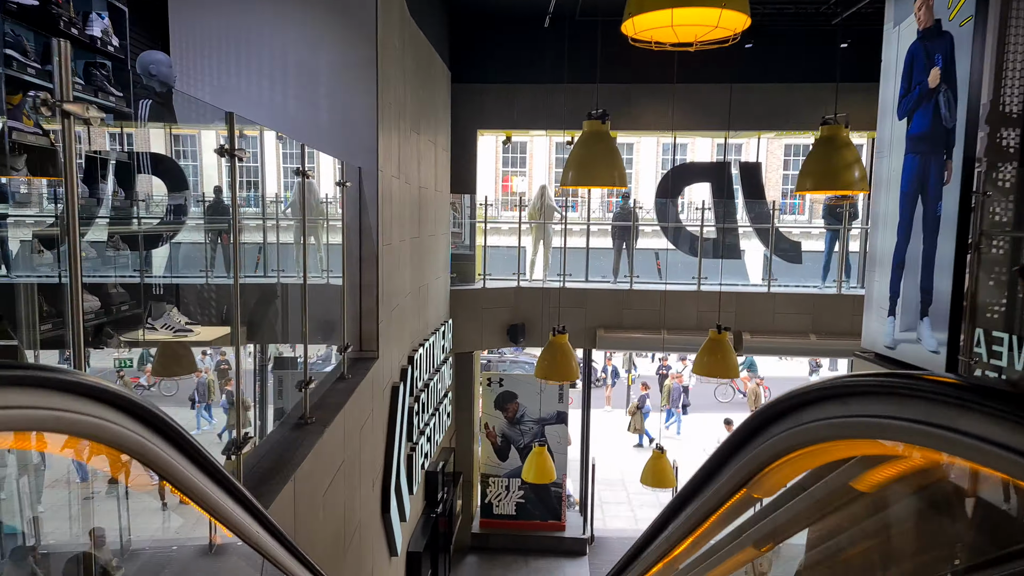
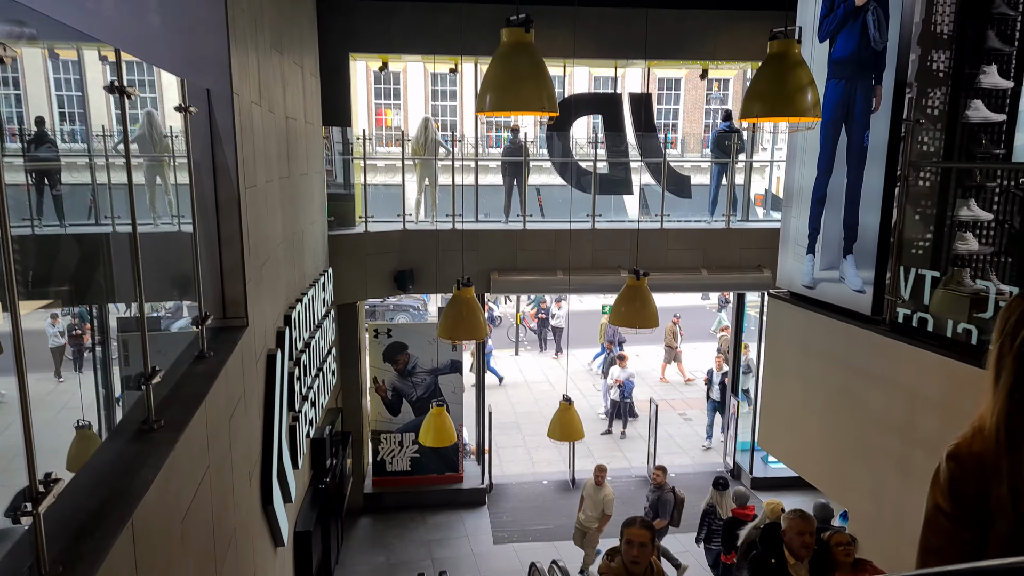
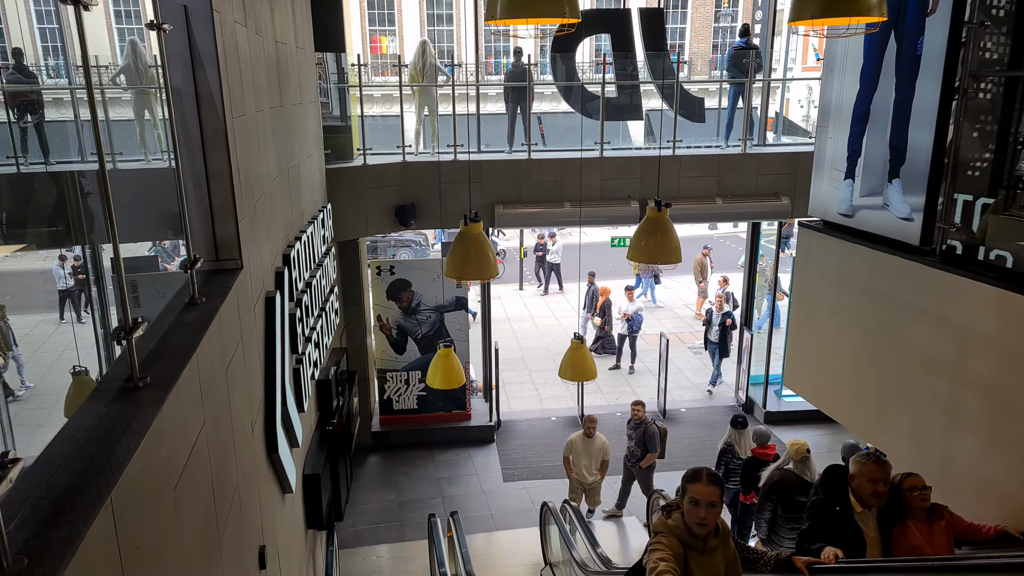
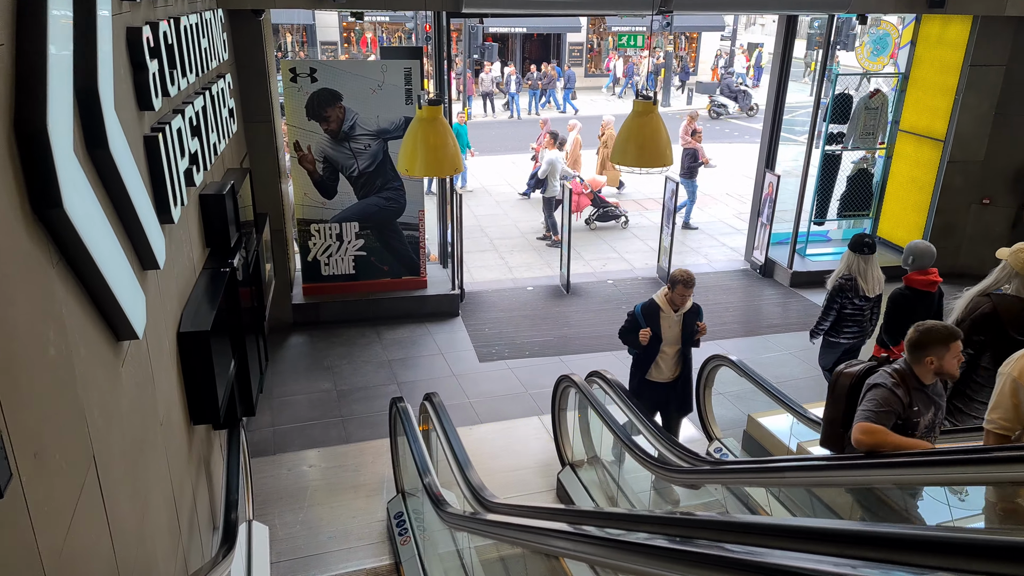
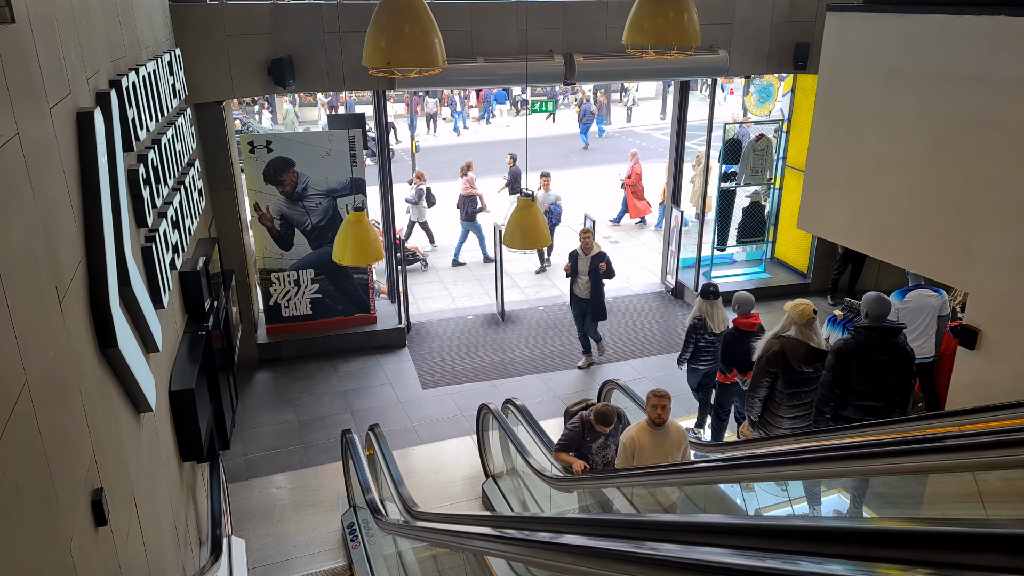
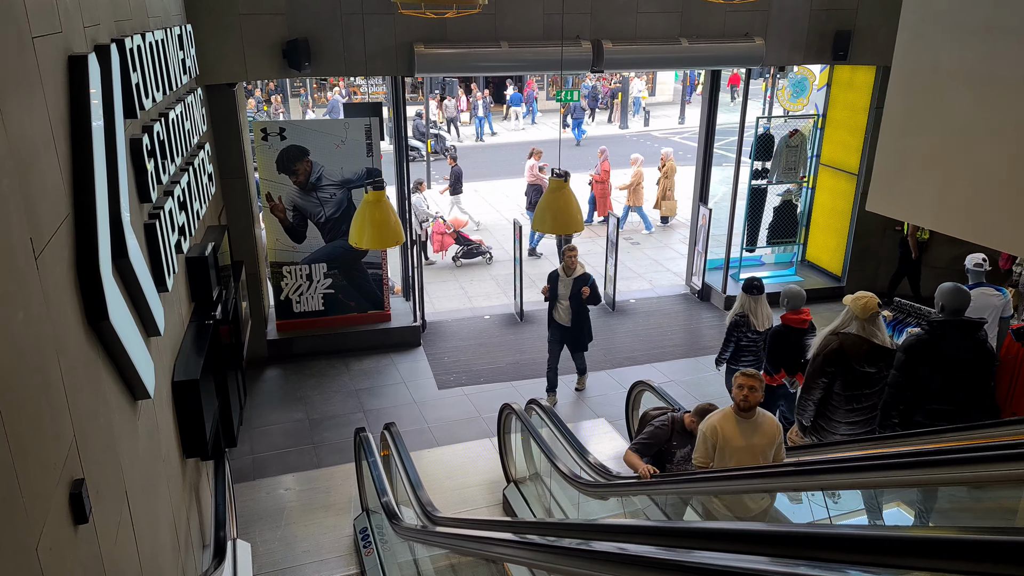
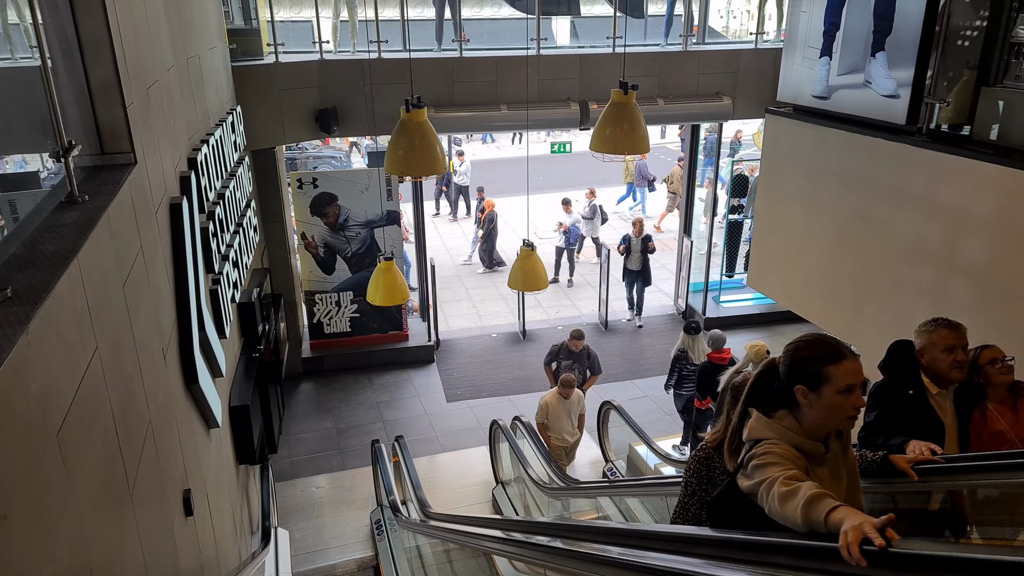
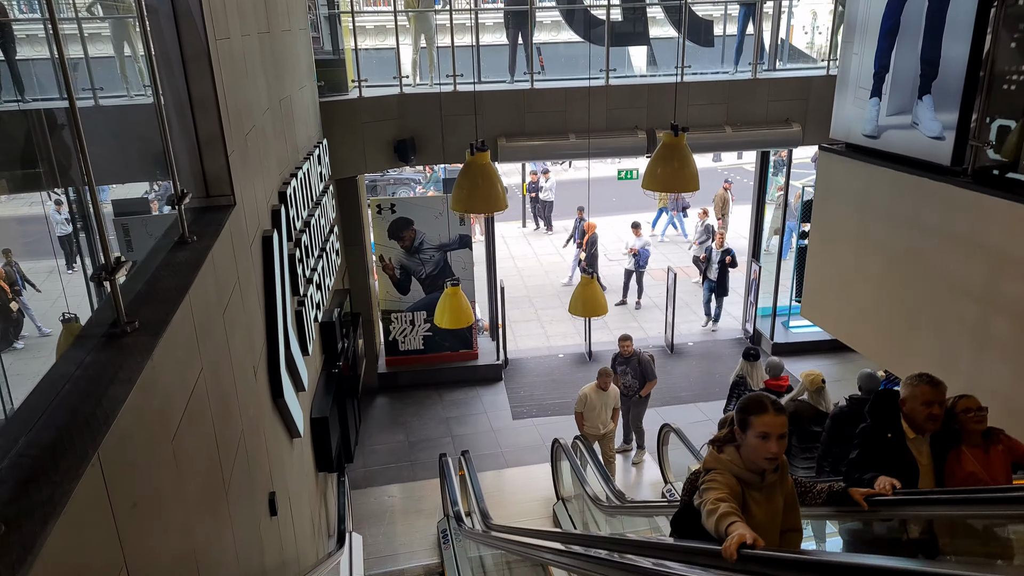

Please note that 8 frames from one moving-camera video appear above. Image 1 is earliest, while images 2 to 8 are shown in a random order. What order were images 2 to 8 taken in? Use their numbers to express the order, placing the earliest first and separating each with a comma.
2, 3, 8, 7, 5, 6, 4
